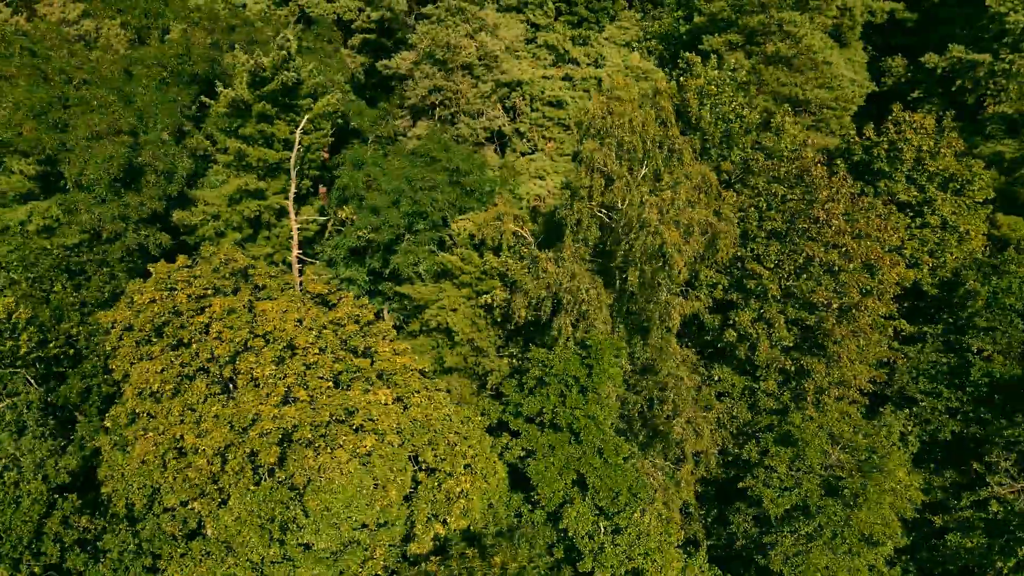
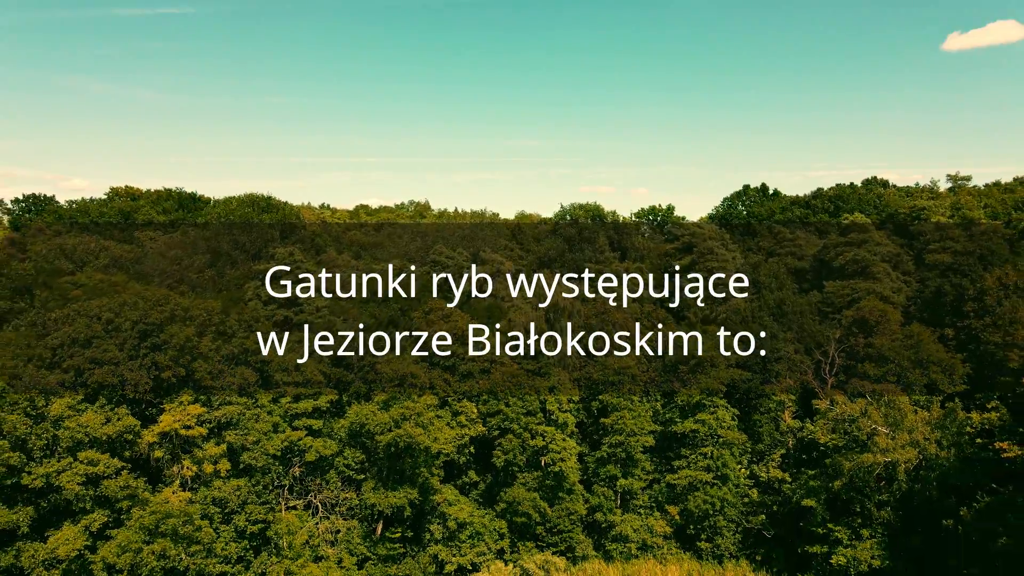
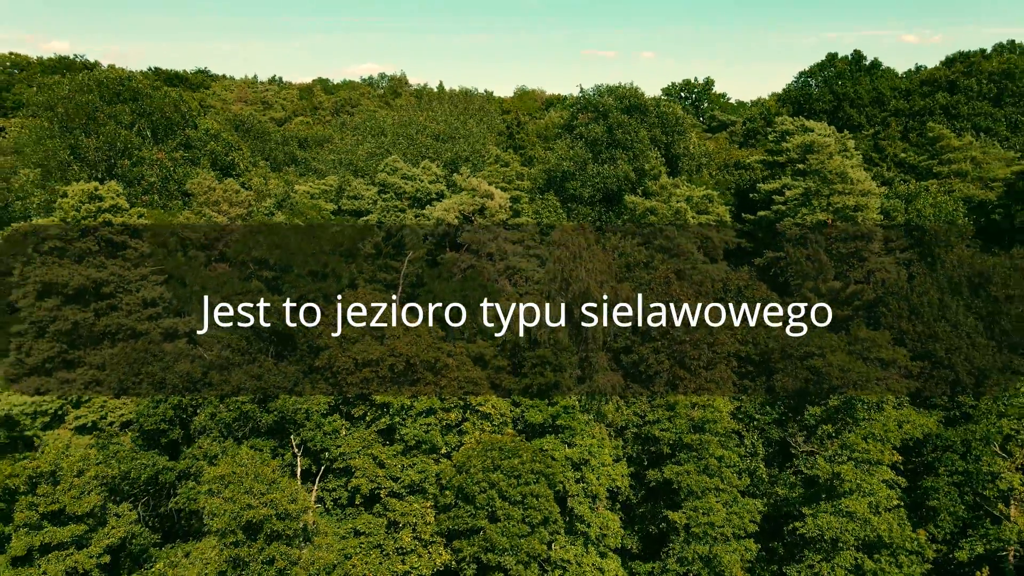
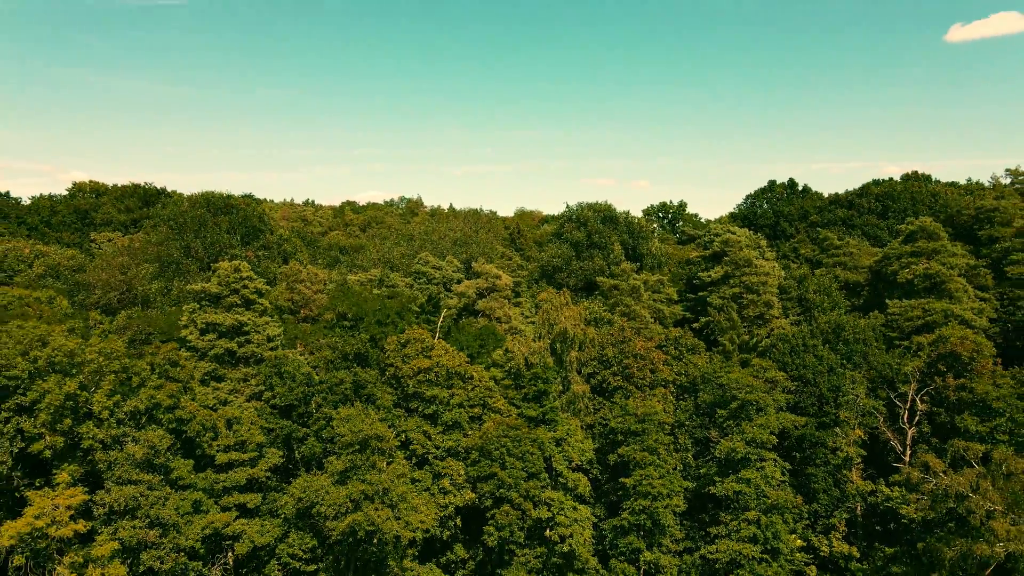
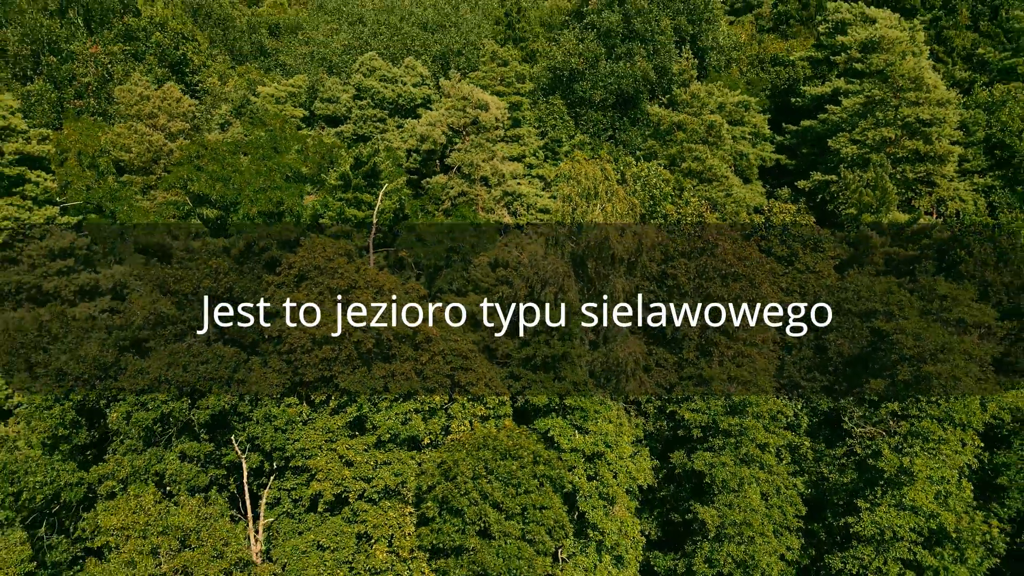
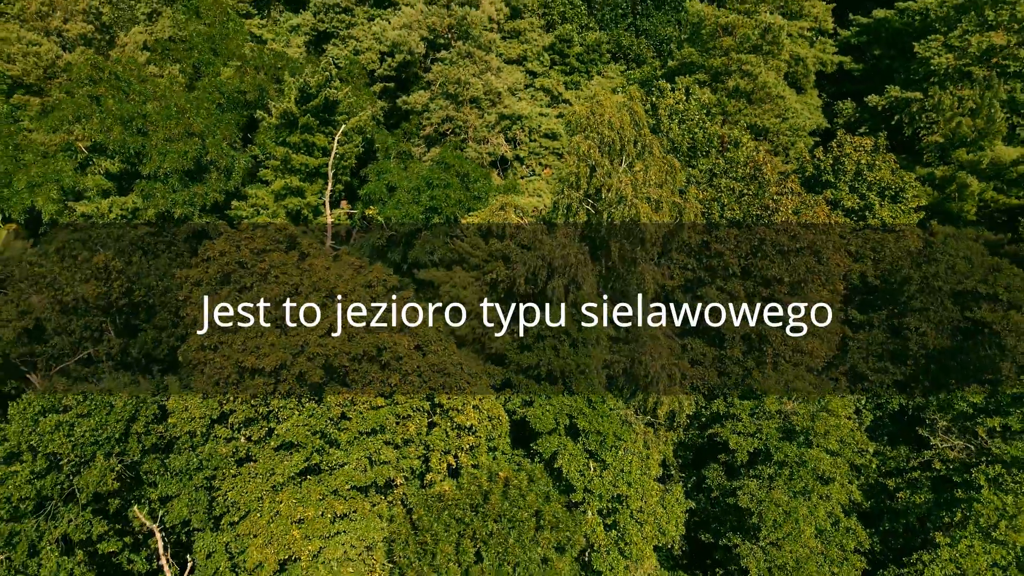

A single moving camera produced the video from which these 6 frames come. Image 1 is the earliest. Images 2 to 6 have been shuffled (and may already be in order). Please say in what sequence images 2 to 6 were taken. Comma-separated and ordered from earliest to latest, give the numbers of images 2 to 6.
6, 5, 3, 4, 2
